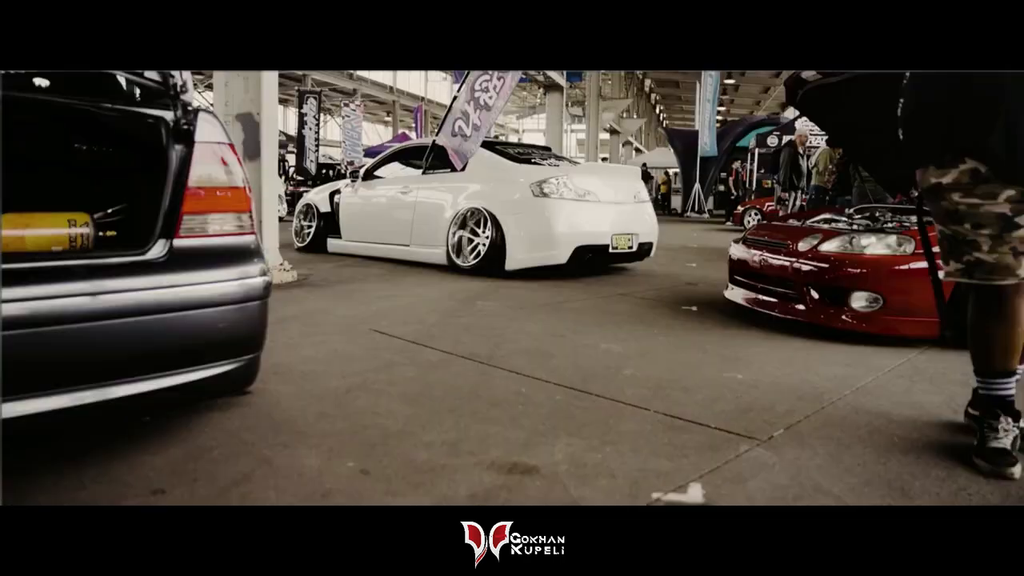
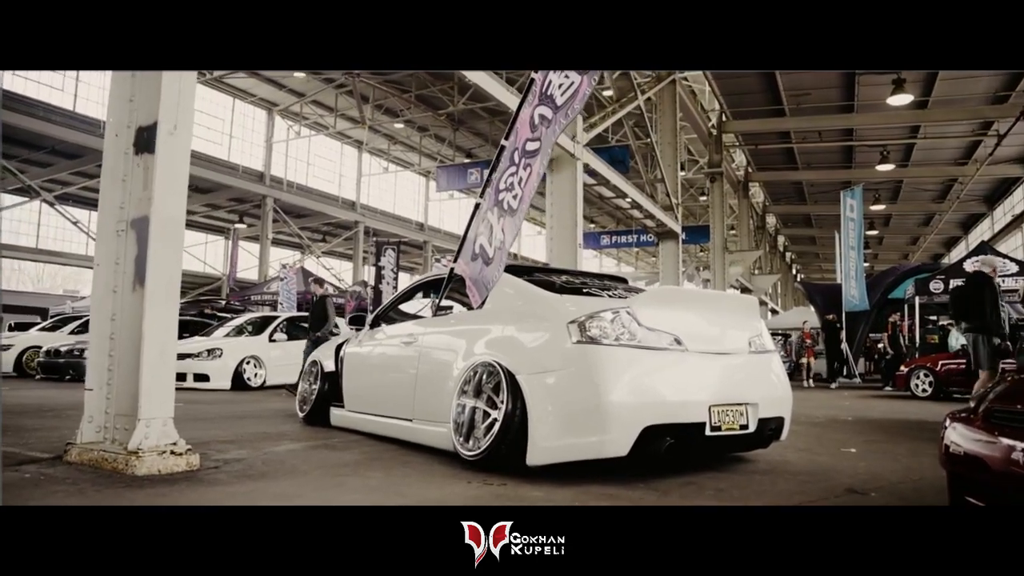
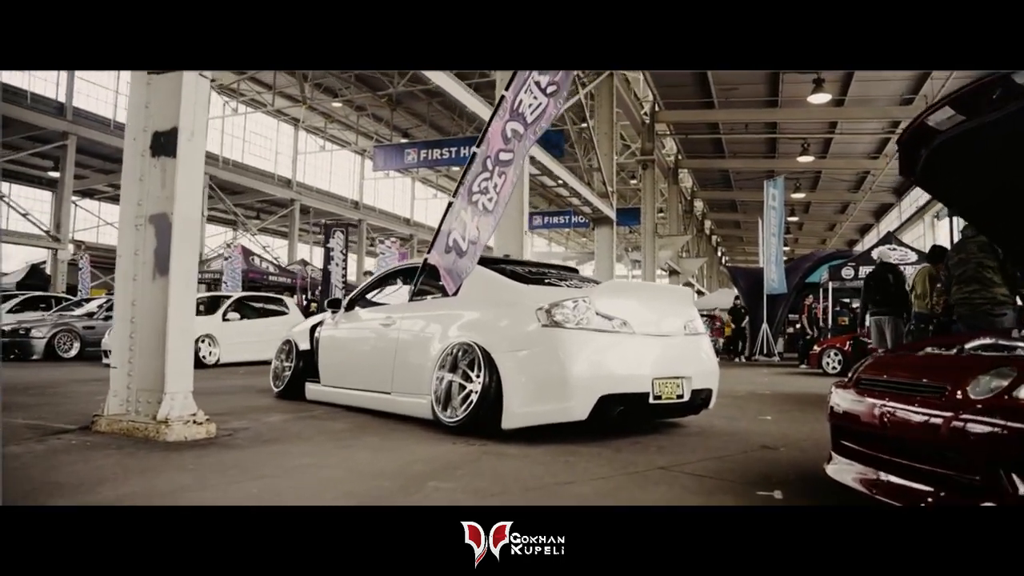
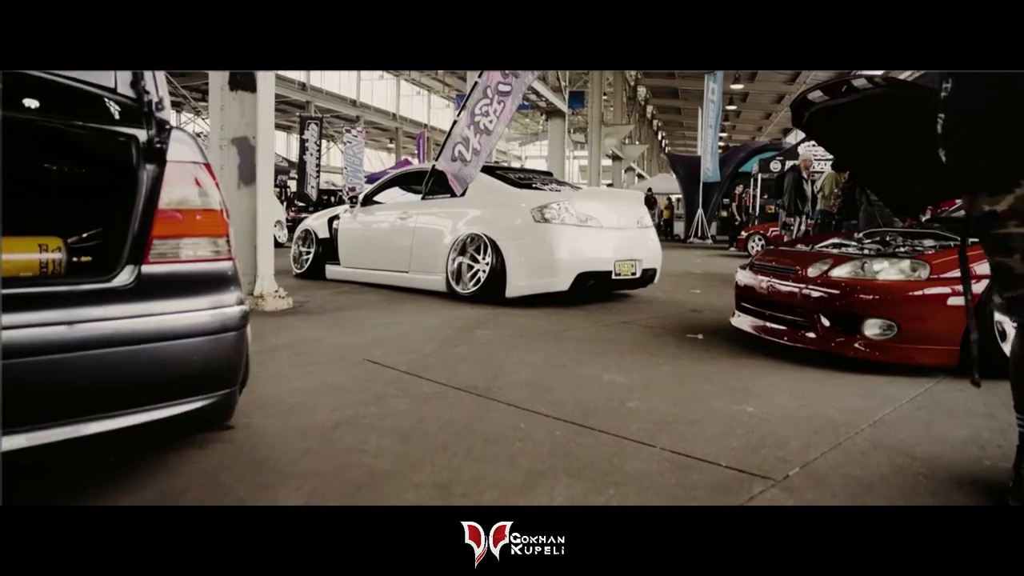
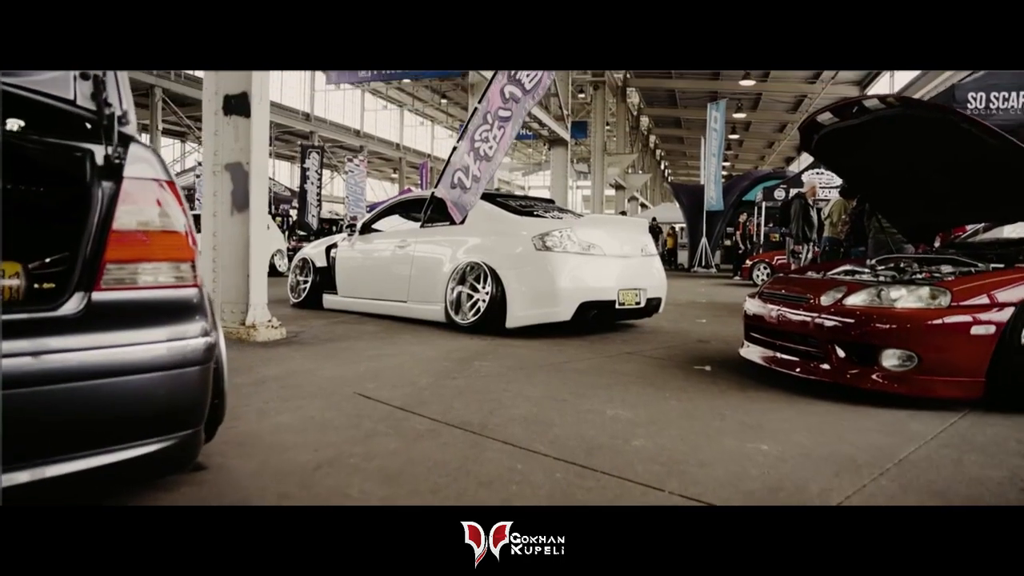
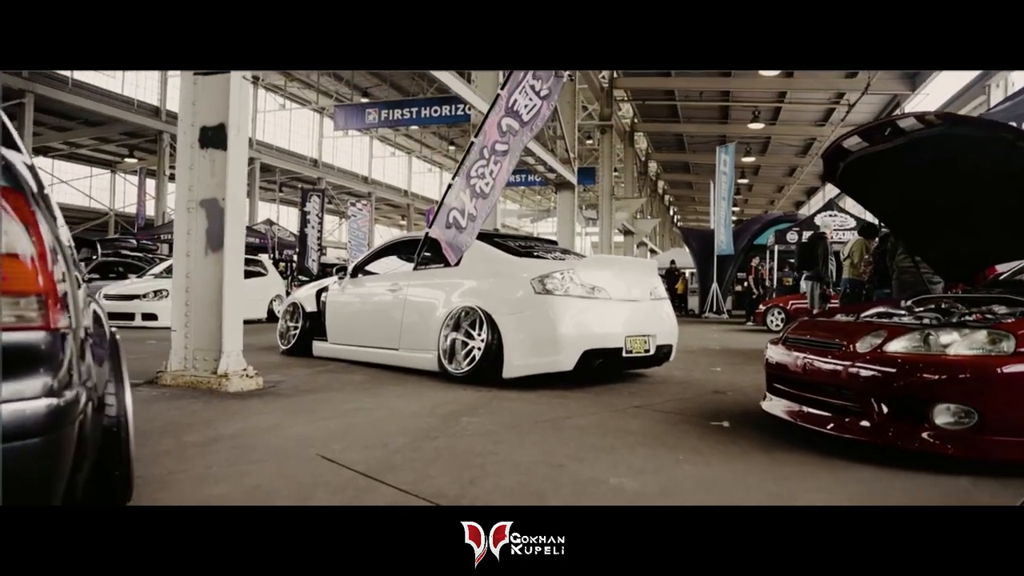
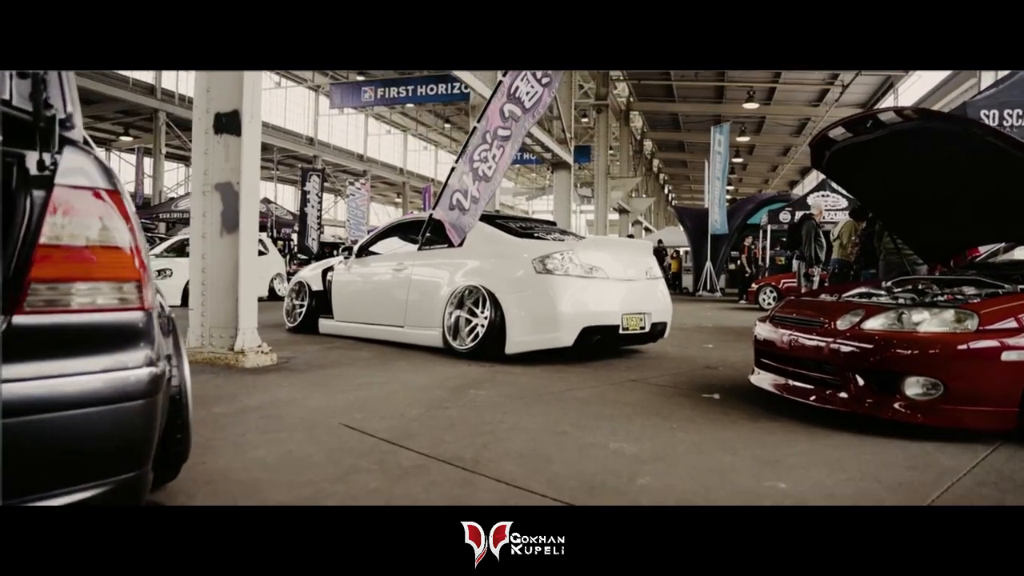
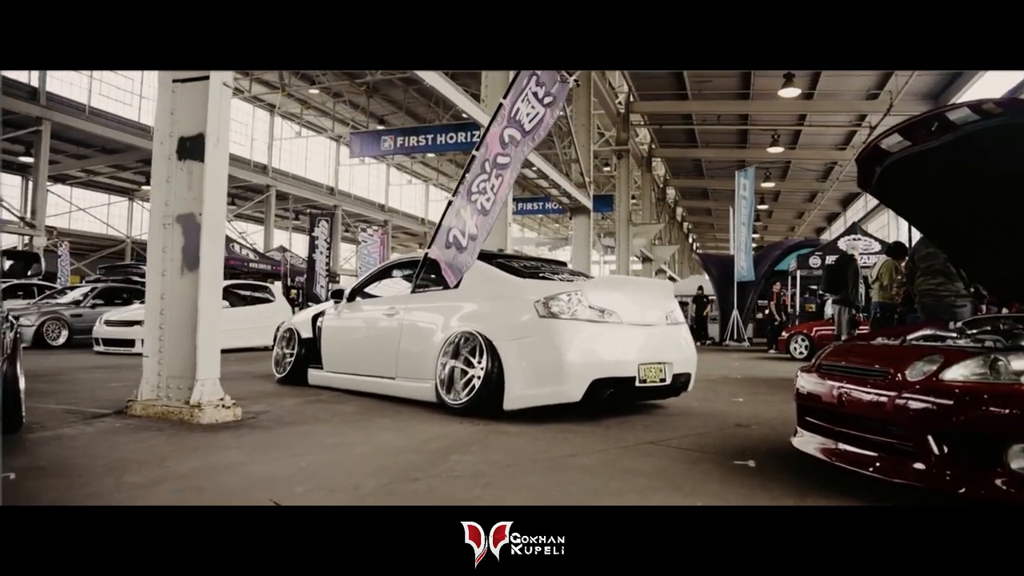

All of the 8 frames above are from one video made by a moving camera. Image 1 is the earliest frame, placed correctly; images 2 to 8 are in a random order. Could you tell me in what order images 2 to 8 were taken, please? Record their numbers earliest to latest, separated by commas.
4, 5, 7, 6, 8, 3, 2
